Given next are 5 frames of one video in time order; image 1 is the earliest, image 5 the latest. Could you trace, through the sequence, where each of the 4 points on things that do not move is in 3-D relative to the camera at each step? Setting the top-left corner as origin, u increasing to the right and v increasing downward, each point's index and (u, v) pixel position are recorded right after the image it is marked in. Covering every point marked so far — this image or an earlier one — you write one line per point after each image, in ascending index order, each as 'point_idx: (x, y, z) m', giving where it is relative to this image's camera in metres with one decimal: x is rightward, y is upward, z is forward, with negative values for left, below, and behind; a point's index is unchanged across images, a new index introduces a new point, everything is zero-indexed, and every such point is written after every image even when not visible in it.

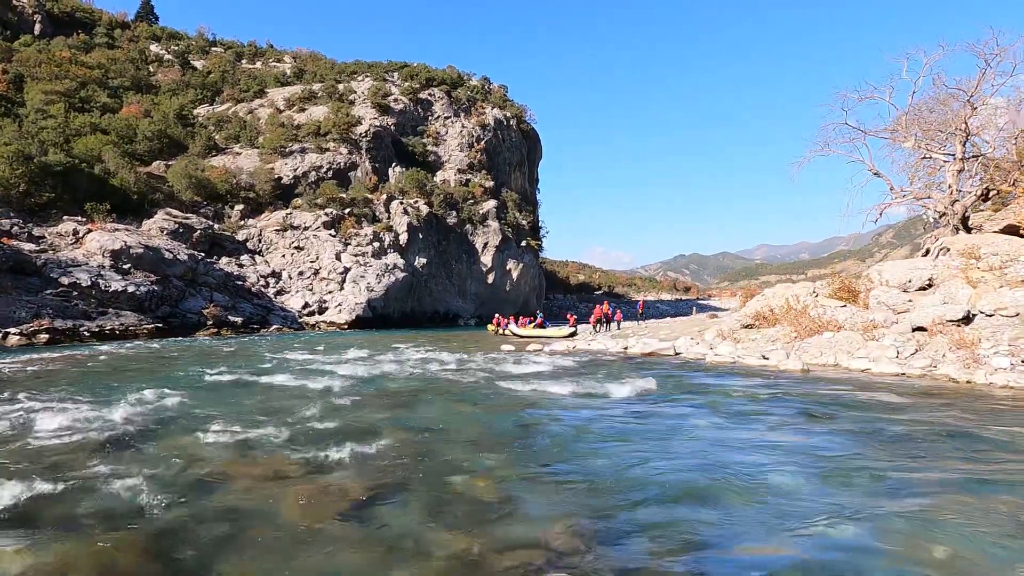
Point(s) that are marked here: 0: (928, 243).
0: (+12.8, +1.4, +20.2) m
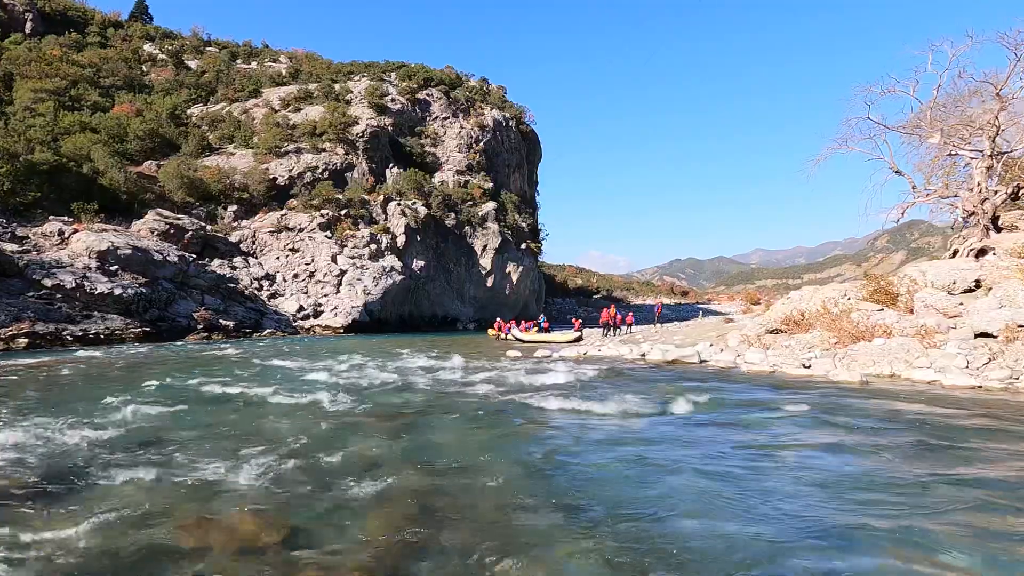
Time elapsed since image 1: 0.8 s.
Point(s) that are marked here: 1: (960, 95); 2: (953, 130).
0: (+13.0, +1.3, +19.2) m
1: (+12.7, +5.4, +18.6) m
2: (+12.7, +4.5, +18.9) m
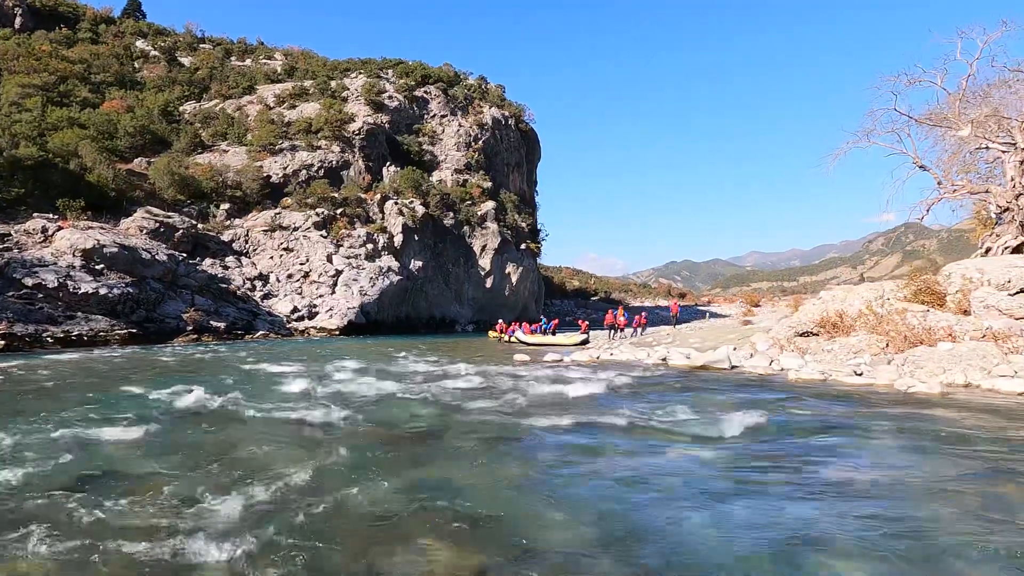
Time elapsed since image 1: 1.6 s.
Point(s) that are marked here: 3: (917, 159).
0: (+13.2, +1.3, +18.2) m
1: (+12.8, +5.4, +17.7) m
2: (+12.9, +4.5, +17.9) m
3: (+12.1, +3.8, +19.7) m
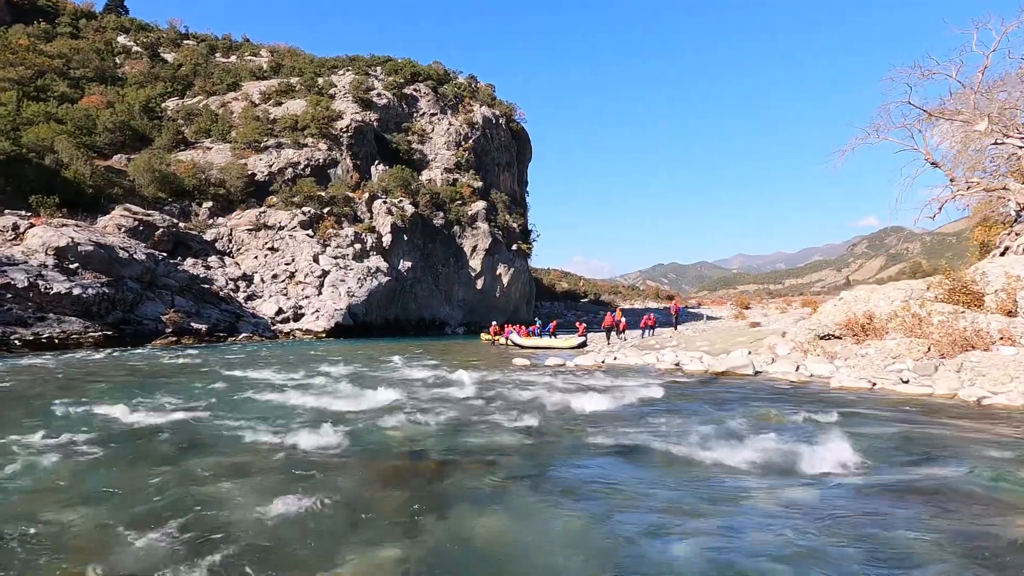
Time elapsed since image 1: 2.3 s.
0: (+13.1, +1.3, +17.6) m
1: (+12.8, +5.4, +17.0) m
2: (+12.8, +4.5, +17.2) m
3: (+12.0, +3.8, +19.1) m
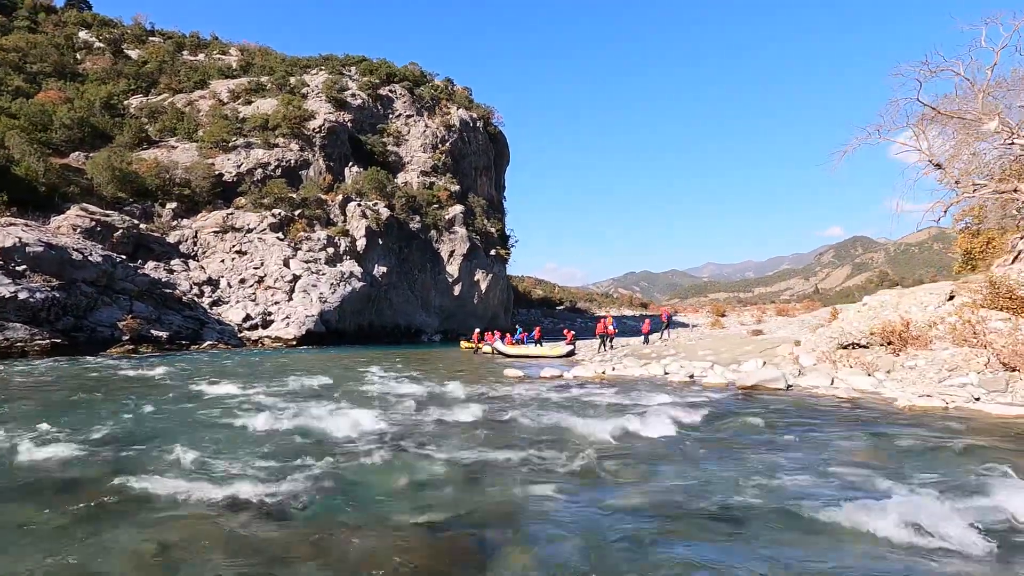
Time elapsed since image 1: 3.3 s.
0: (+12.8, +1.1, +16.9) m
1: (+12.5, +5.2, +16.4) m
2: (+12.5, +4.3, +16.6) m
3: (+11.7, +3.6, +18.3) m
